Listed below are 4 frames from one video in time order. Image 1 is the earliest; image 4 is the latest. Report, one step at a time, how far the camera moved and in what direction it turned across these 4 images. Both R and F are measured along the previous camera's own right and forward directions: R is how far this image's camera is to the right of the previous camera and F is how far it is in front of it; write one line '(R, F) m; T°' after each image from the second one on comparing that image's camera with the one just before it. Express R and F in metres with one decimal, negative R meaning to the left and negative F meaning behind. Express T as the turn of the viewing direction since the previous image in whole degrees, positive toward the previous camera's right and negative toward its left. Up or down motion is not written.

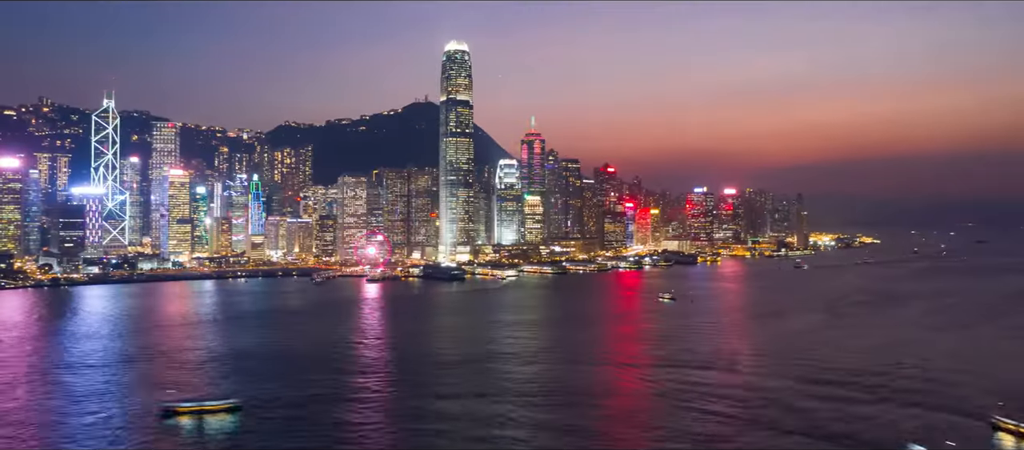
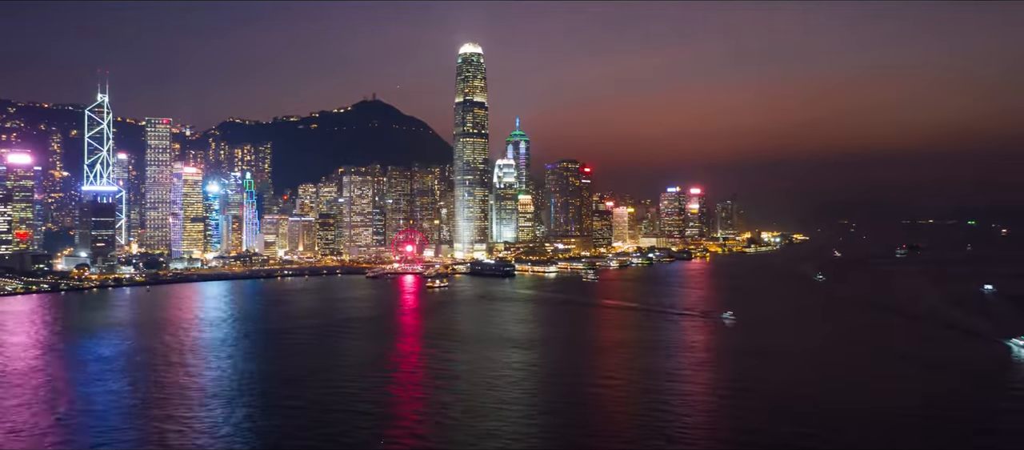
(-2.5, -0.4) m; +8°
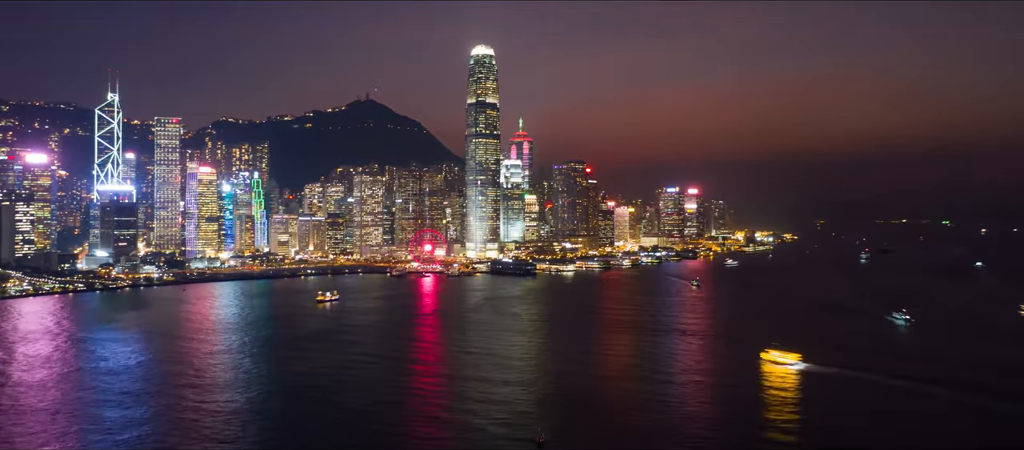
(-0.7, -0.2) m; +2°
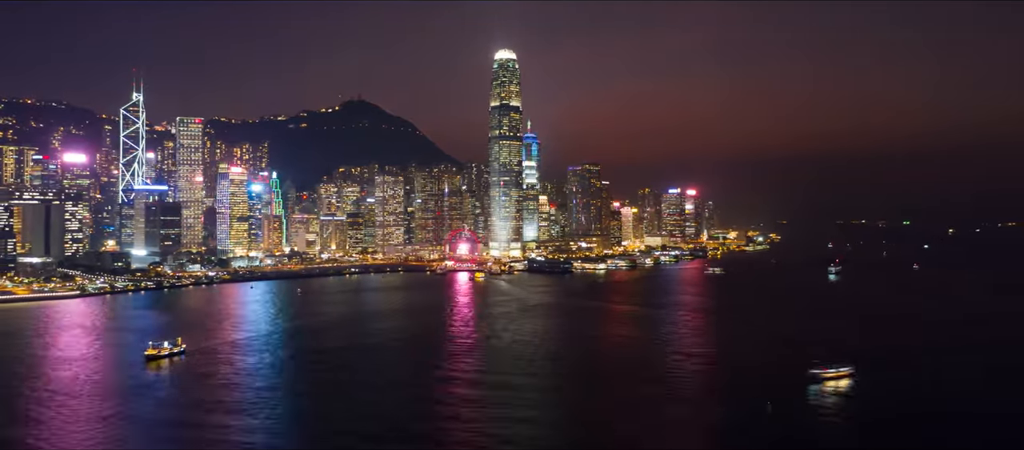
(-1.2, -0.4) m; +3°
